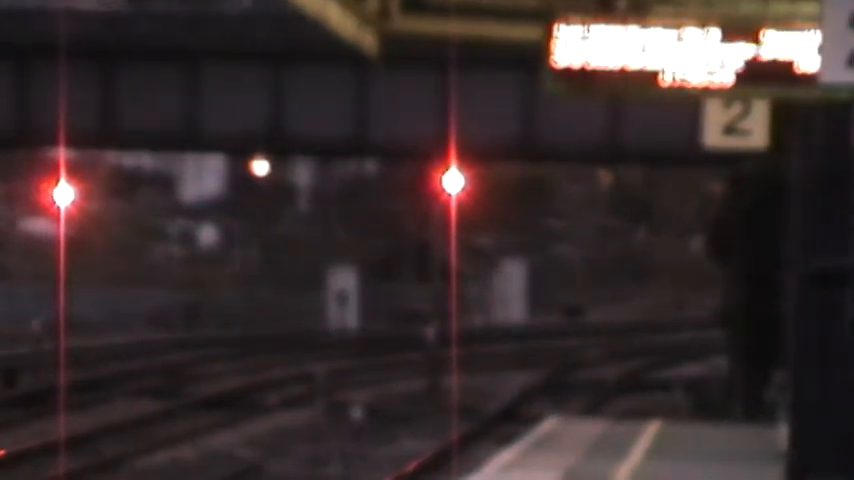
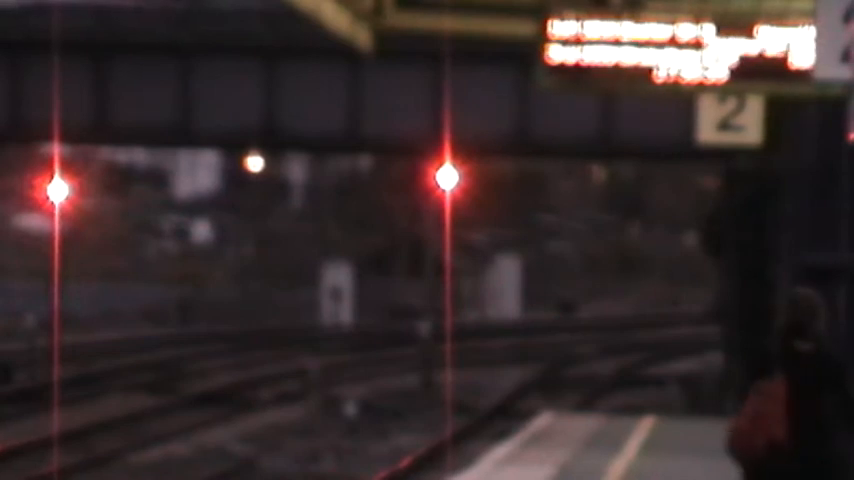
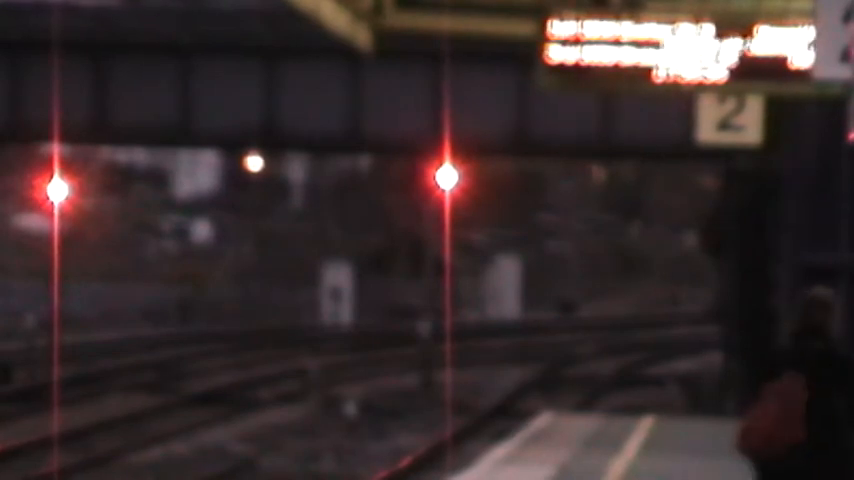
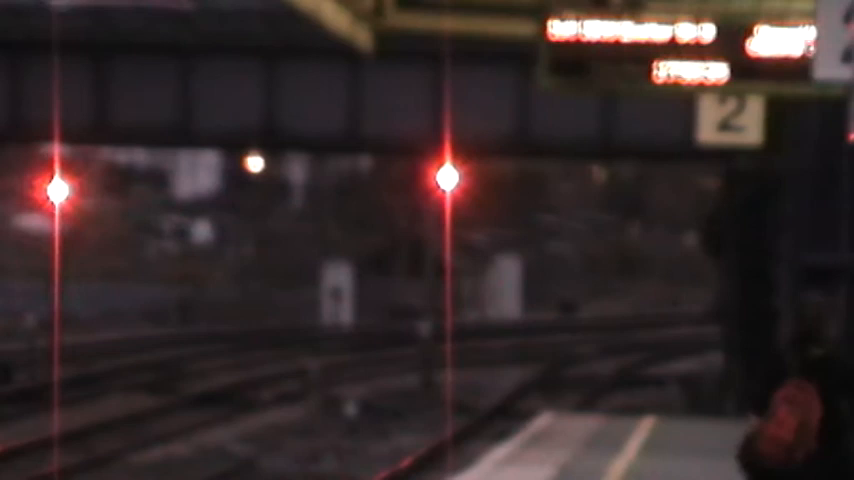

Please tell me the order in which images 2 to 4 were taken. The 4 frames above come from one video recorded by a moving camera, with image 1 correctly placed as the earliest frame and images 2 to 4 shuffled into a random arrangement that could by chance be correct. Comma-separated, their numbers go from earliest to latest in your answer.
4, 2, 3
